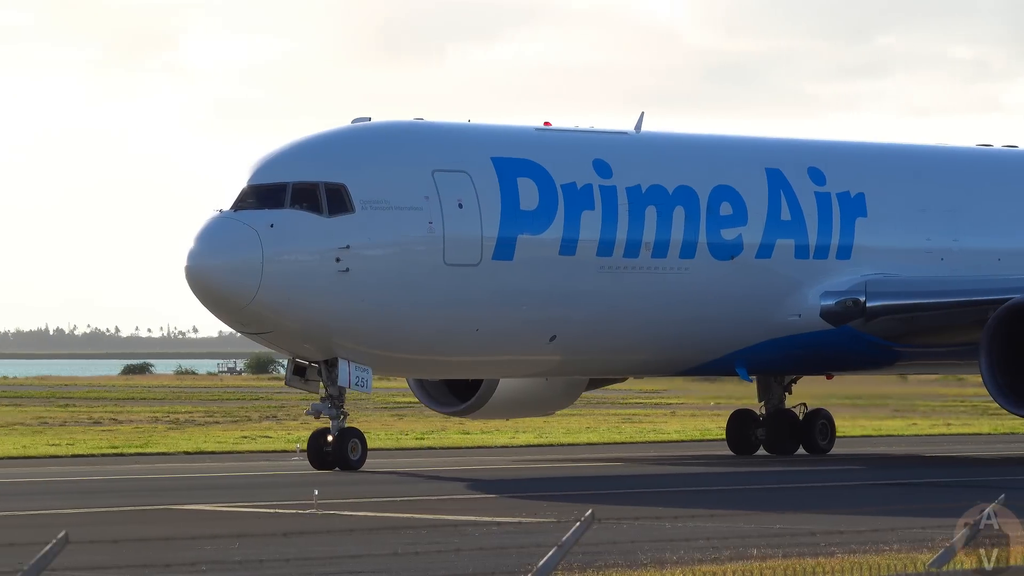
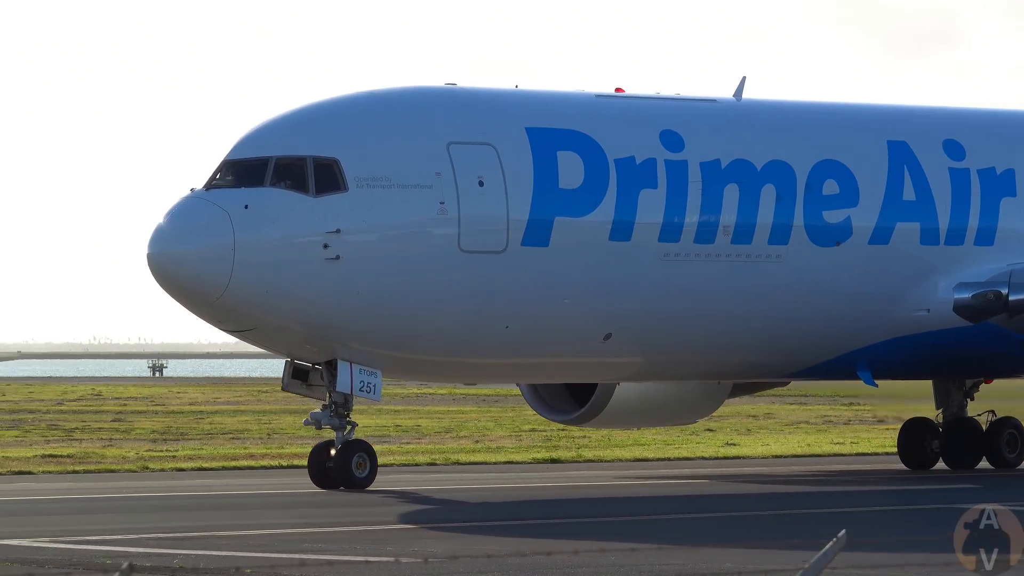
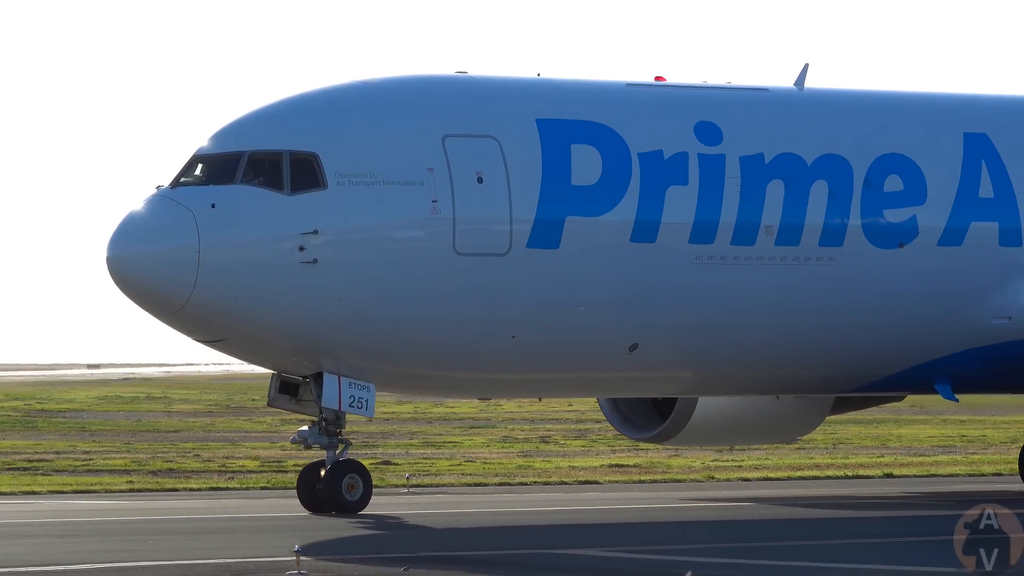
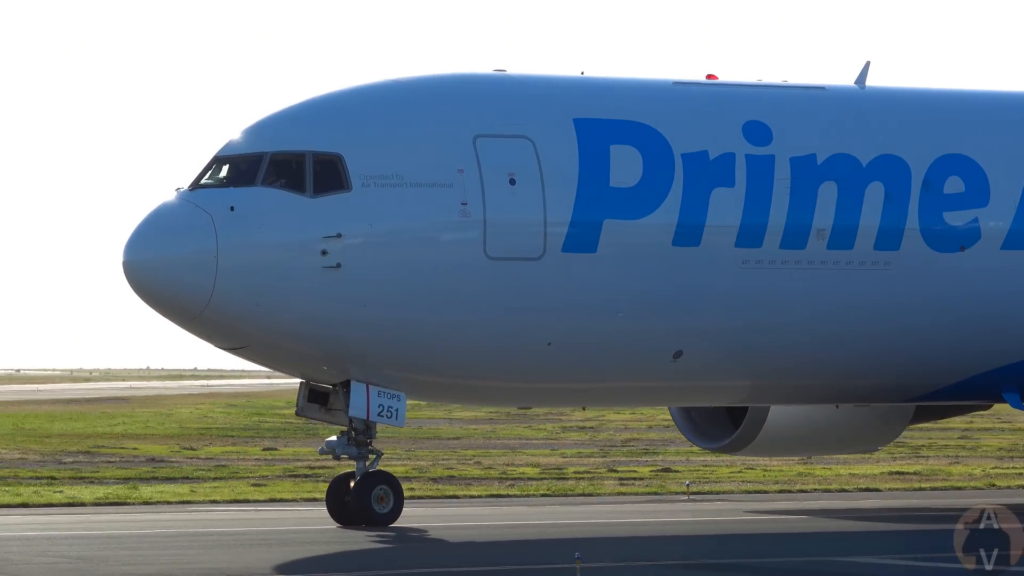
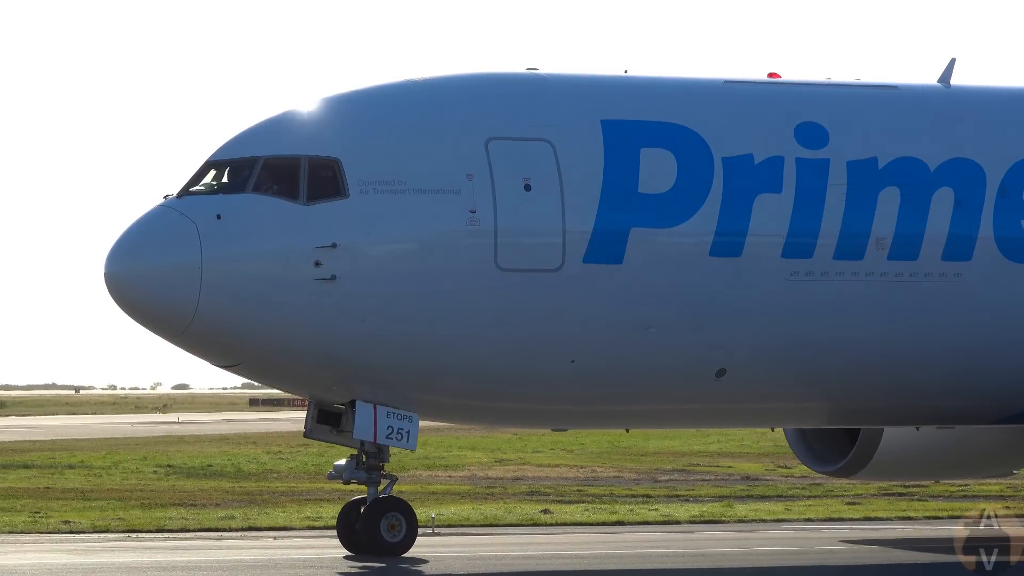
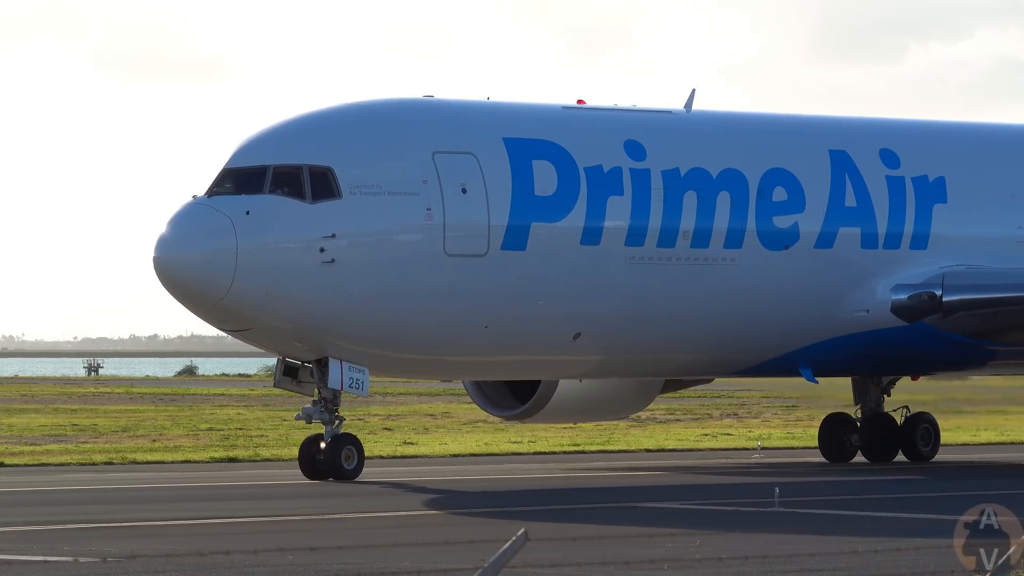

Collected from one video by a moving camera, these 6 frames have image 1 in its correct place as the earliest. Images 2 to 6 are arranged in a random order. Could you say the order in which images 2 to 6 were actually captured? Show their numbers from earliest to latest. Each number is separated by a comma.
6, 2, 3, 4, 5
